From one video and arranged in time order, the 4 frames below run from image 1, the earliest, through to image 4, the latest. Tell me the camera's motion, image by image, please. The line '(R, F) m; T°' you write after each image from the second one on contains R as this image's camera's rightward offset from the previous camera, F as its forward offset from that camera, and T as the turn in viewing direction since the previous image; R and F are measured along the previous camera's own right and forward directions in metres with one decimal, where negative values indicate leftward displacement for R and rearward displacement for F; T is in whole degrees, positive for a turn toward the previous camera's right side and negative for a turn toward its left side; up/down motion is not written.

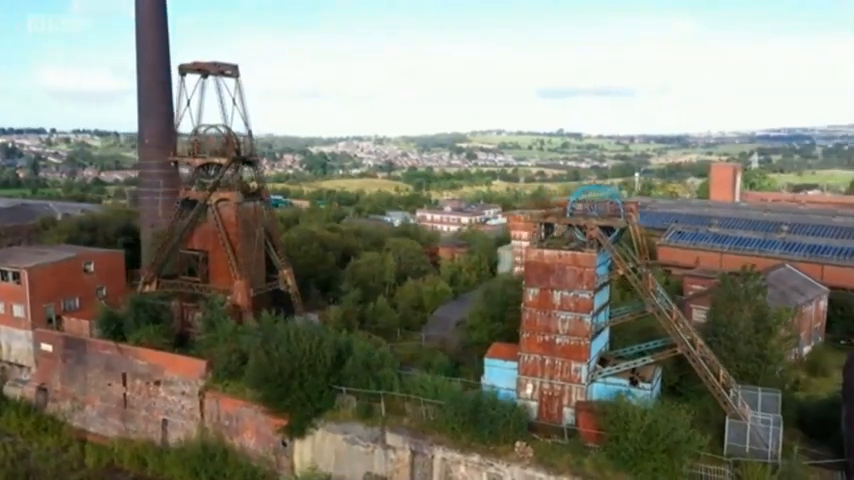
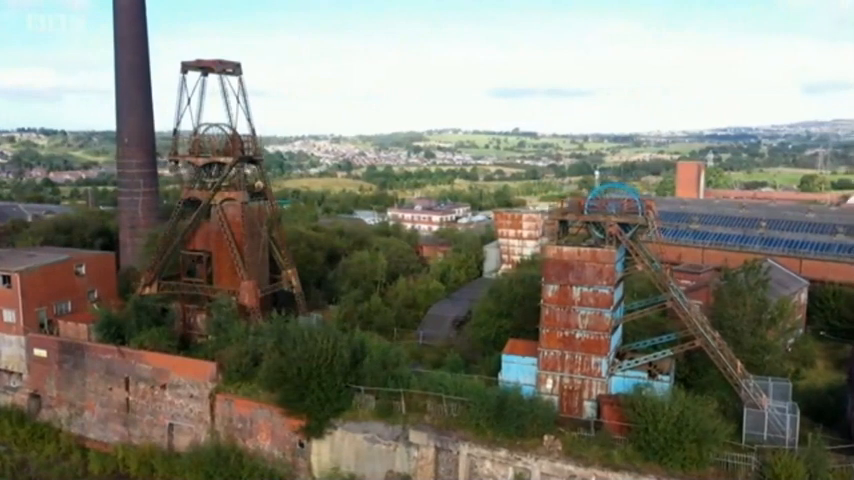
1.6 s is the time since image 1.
(-1.5, -0.1) m; +4°
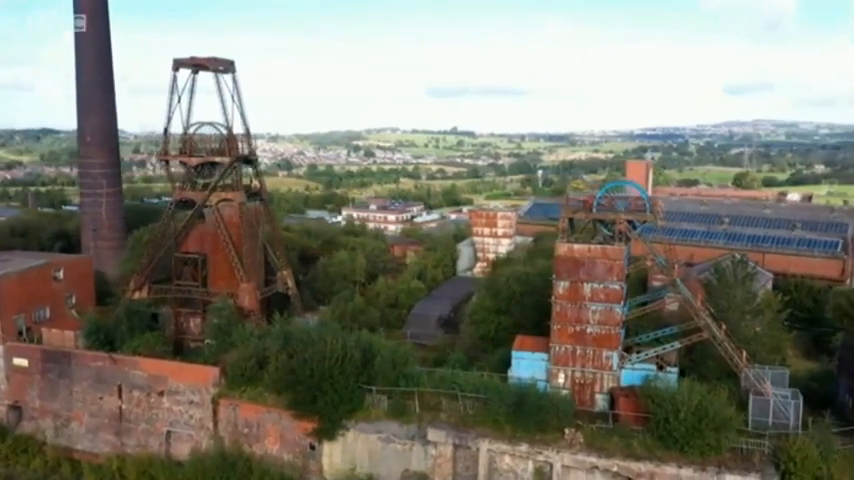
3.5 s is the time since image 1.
(-1.8, 0.0) m; +6°
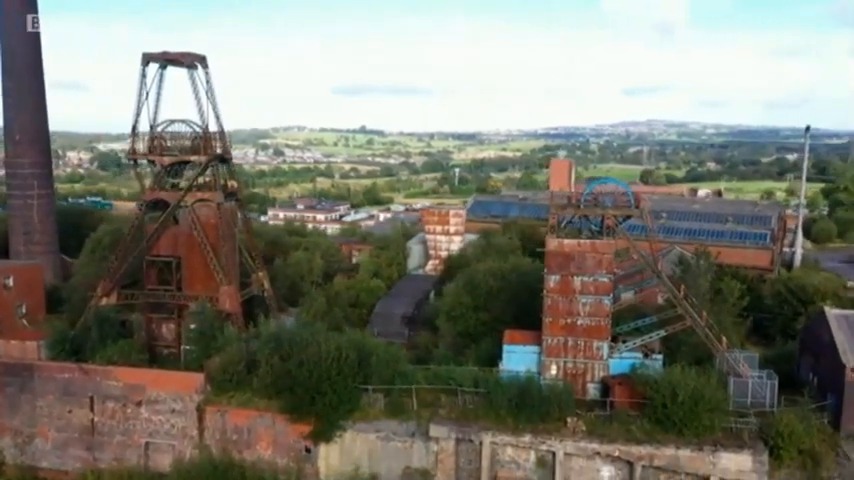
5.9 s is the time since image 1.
(-2.1, +0.1) m; +8°
